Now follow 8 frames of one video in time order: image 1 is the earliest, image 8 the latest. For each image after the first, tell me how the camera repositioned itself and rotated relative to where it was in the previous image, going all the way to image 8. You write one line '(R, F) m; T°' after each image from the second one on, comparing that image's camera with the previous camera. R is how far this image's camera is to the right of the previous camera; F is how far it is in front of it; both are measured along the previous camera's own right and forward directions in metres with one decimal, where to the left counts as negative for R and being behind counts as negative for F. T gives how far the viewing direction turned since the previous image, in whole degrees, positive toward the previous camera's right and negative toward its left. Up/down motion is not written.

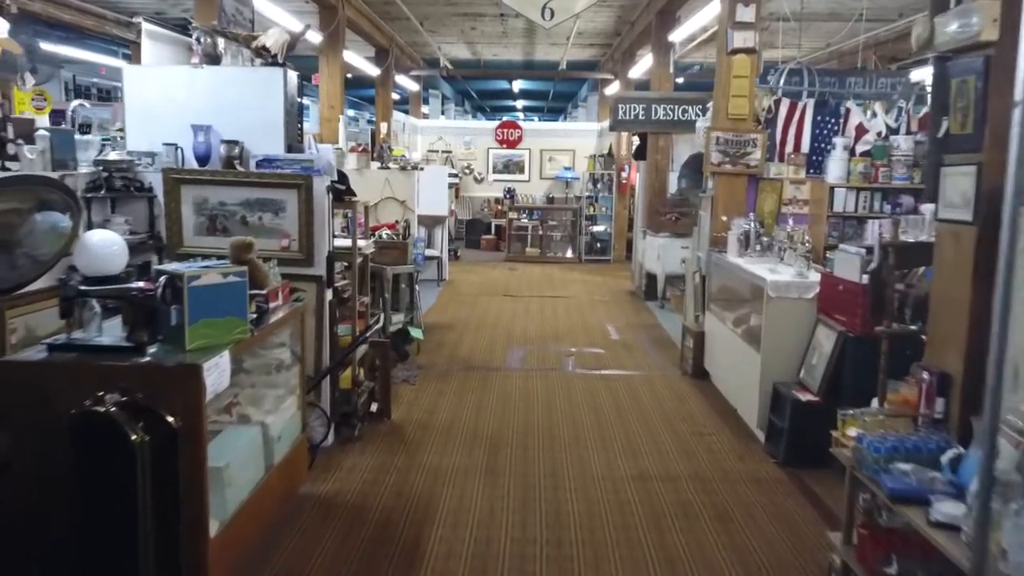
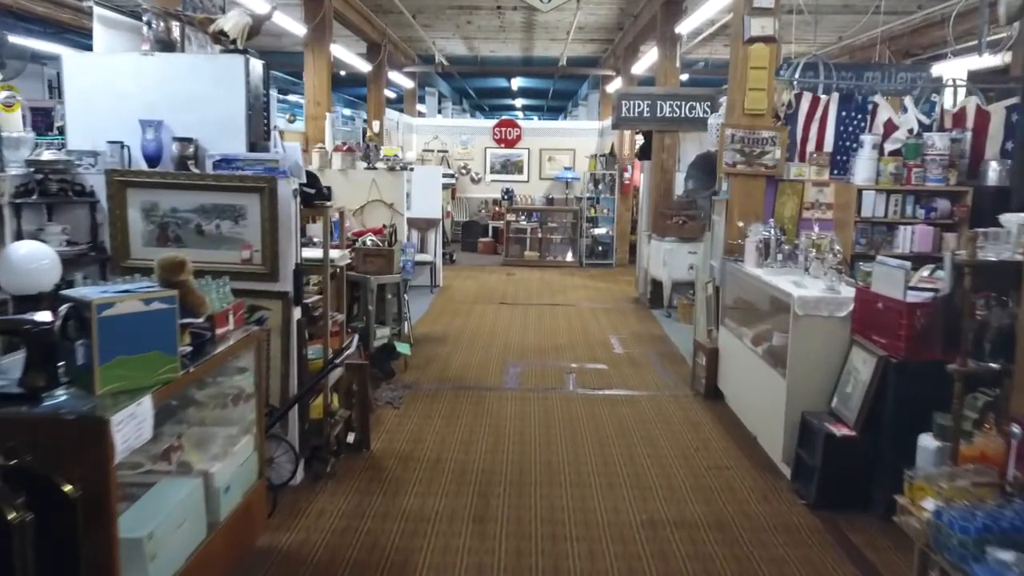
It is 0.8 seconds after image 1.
(0.0, +0.5) m; 0°
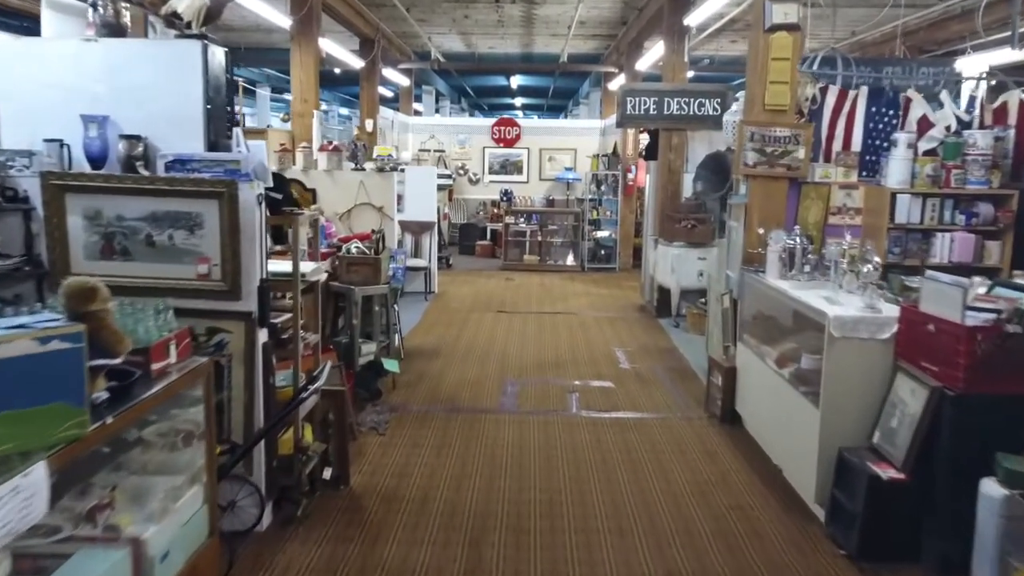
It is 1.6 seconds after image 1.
(0.0, +0.5) m; 0°
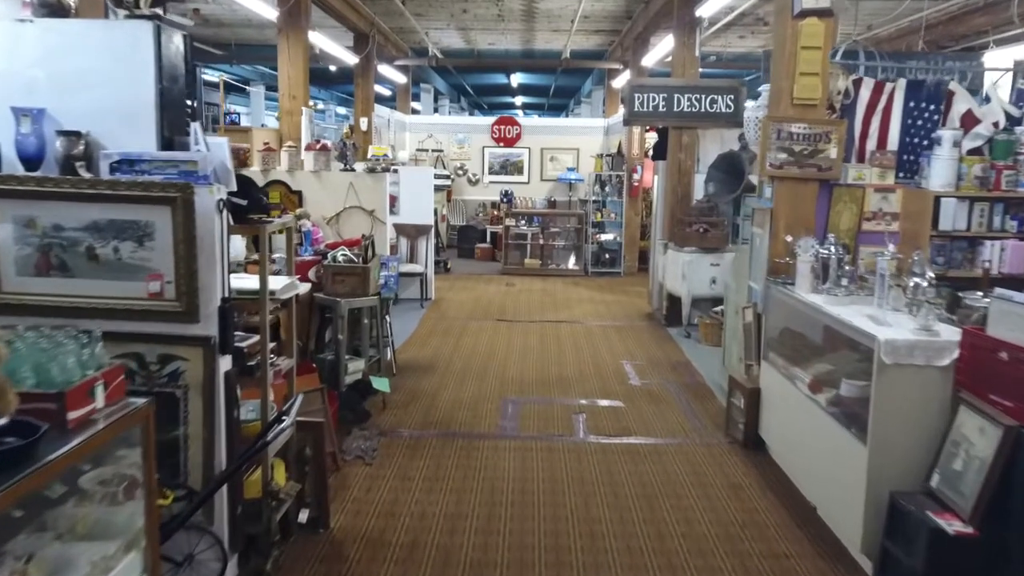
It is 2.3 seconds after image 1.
(0.0, +0.4) m; 0°
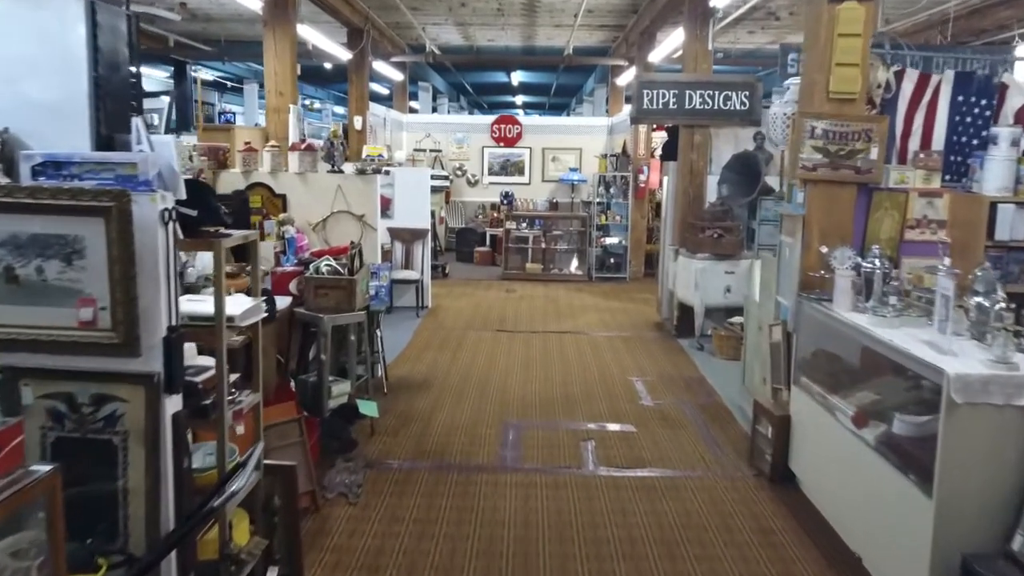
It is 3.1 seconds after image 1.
(0.0, +0.4) m; 0°
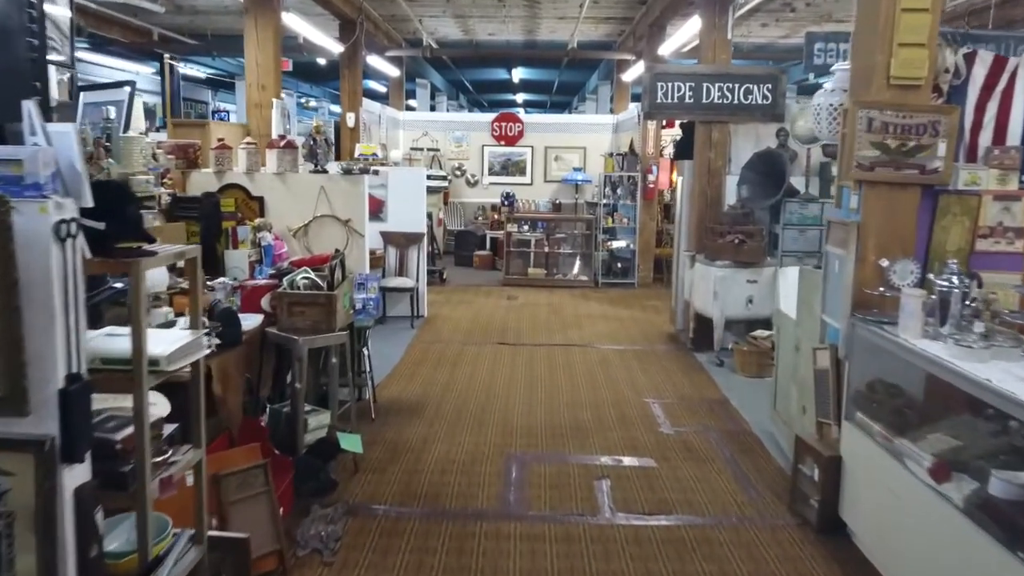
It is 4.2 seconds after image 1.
(0.0, +0.6) m; 0°
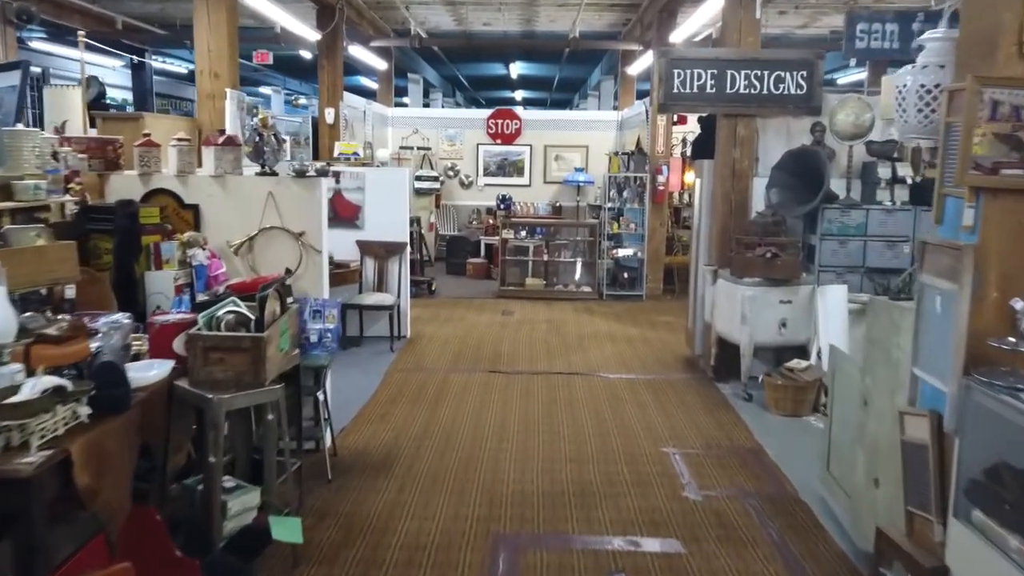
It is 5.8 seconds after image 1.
(0.0, +0.9) m; 0°
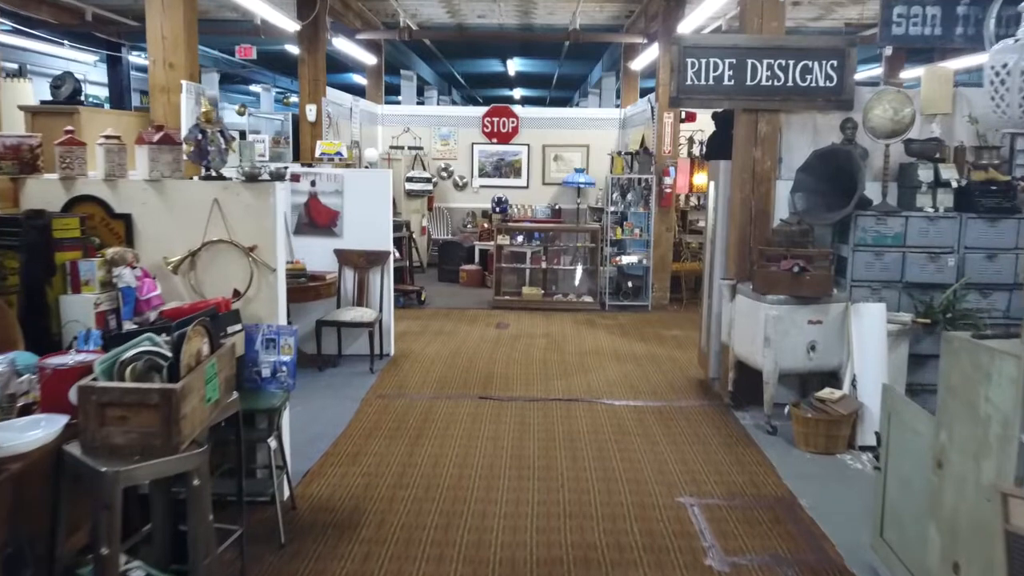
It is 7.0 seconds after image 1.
(0.0, +0.6) m; 0°
